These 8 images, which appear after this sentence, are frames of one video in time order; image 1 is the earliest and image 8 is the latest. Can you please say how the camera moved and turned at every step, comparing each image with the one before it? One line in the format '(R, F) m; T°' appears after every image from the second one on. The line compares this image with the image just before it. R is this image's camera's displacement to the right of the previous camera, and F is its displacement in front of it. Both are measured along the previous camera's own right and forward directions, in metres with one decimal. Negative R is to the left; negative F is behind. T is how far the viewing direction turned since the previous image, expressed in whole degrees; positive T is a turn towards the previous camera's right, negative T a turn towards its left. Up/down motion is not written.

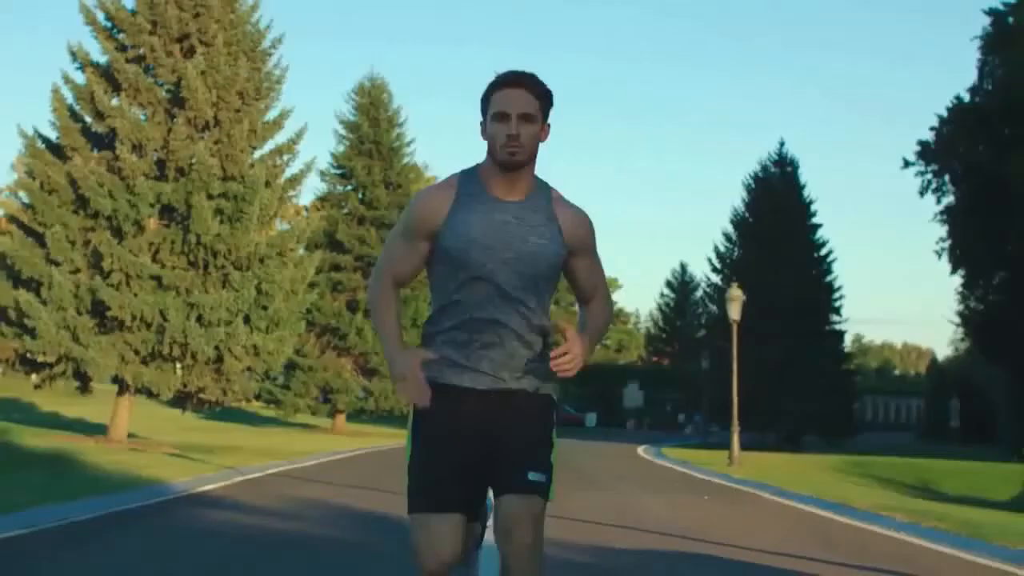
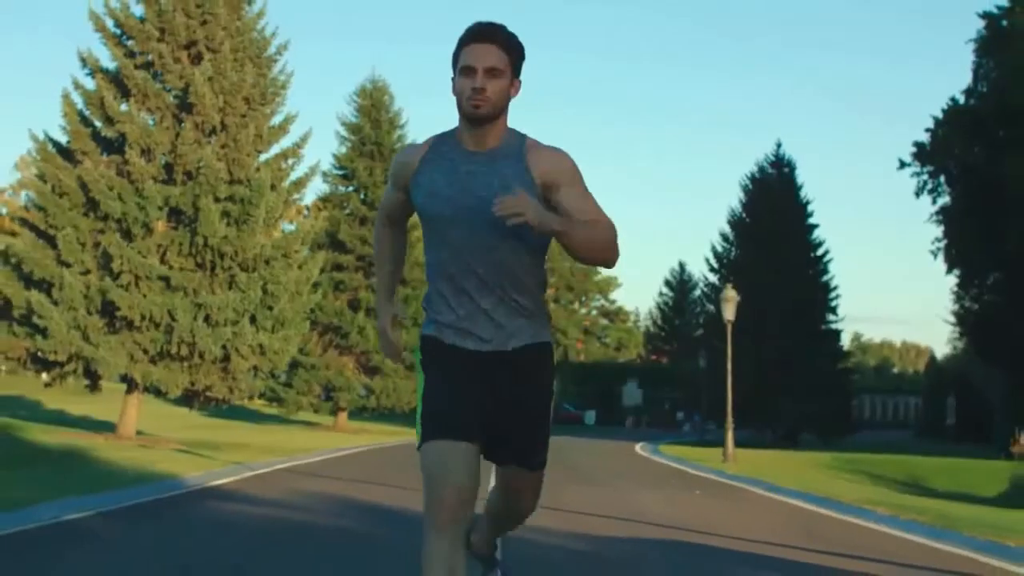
(0.0, -0.7) m; 0°
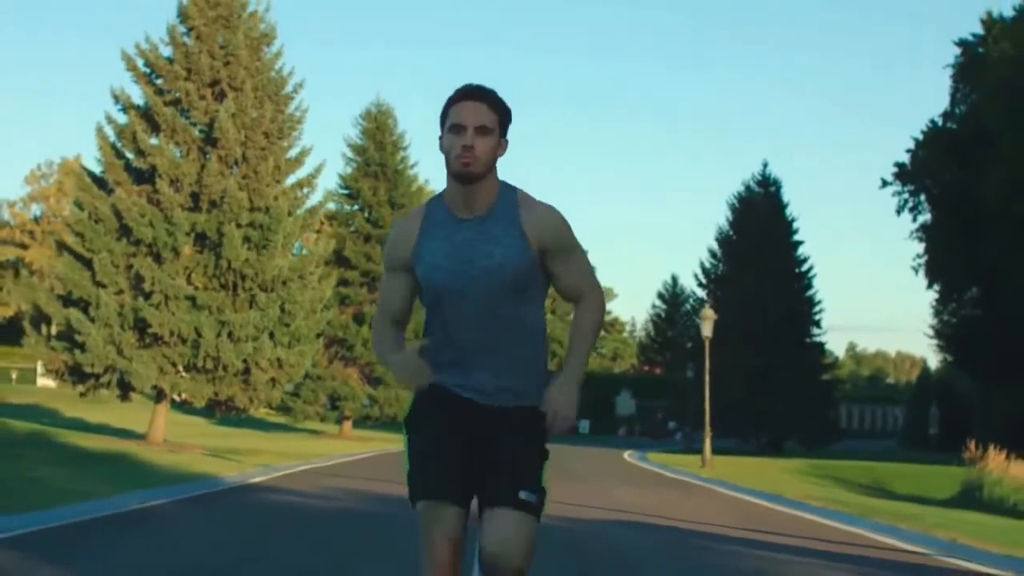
(0.0, -2.7) m; 0°
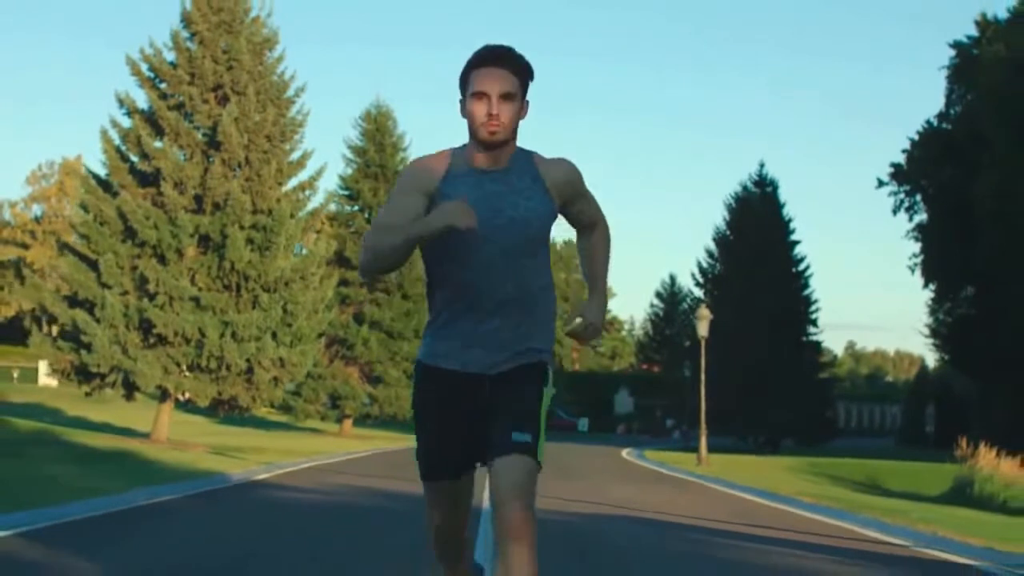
(0.0, -0.5) m; 0°
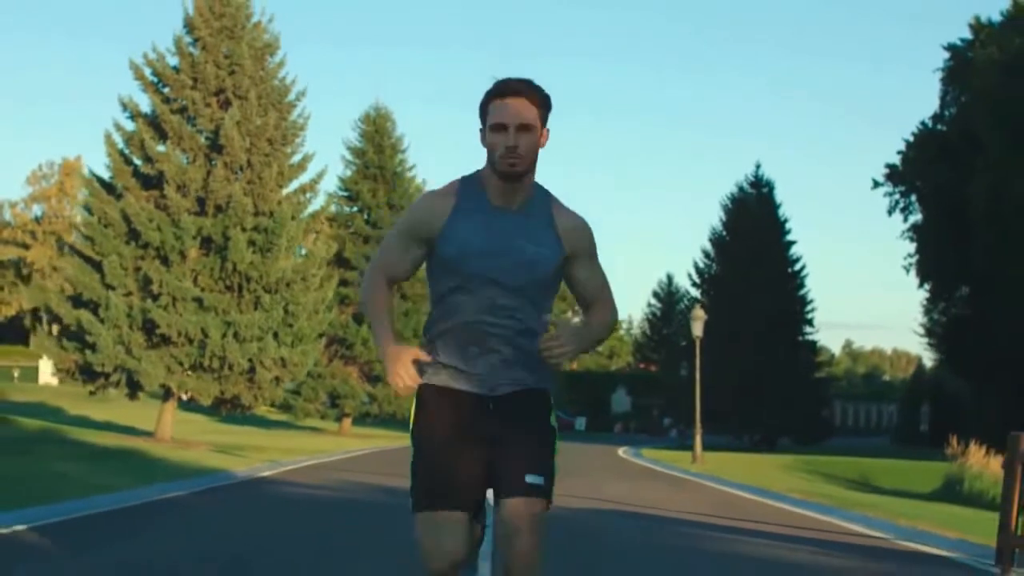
(0.0, -0.5) m; 0°
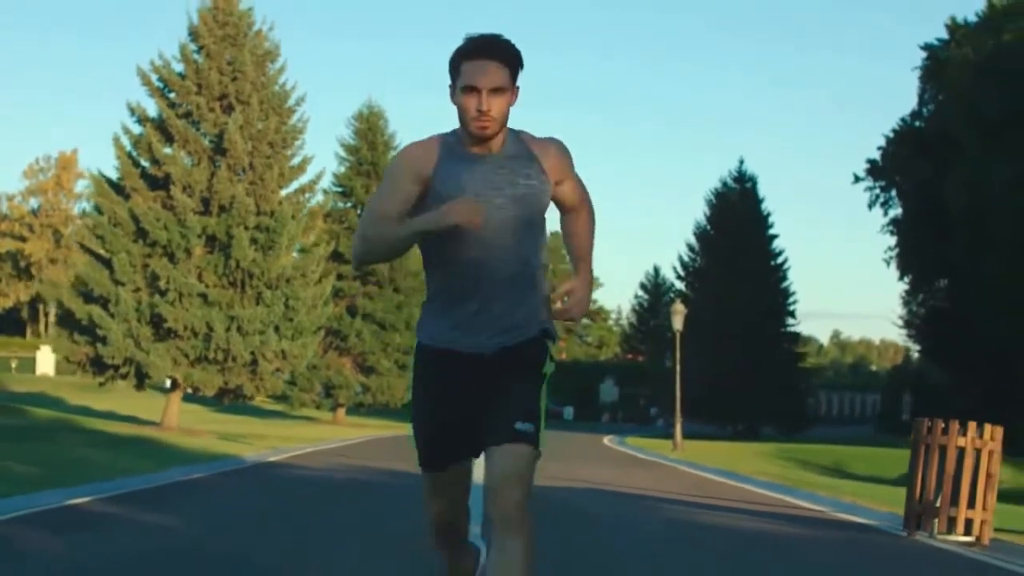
(0.0, -1.7) m; 0°
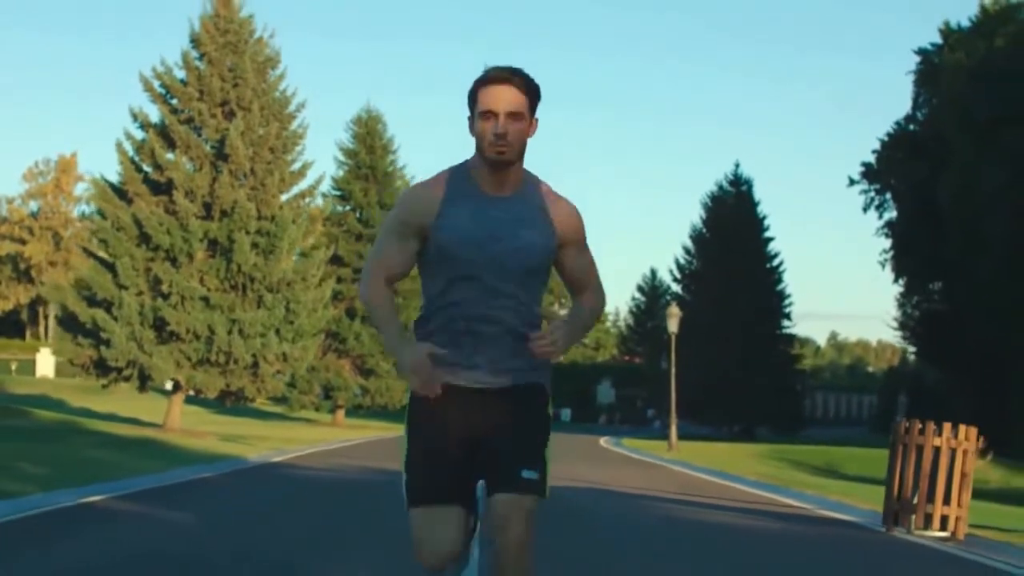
(0.0, -0.5) m; 0°
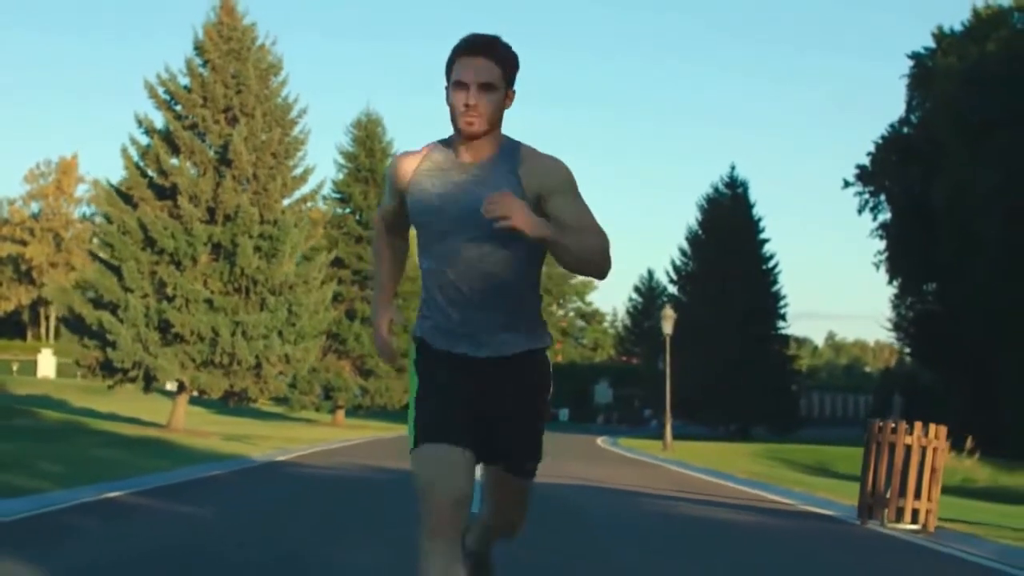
(0.0, -0.7) m; 0°
